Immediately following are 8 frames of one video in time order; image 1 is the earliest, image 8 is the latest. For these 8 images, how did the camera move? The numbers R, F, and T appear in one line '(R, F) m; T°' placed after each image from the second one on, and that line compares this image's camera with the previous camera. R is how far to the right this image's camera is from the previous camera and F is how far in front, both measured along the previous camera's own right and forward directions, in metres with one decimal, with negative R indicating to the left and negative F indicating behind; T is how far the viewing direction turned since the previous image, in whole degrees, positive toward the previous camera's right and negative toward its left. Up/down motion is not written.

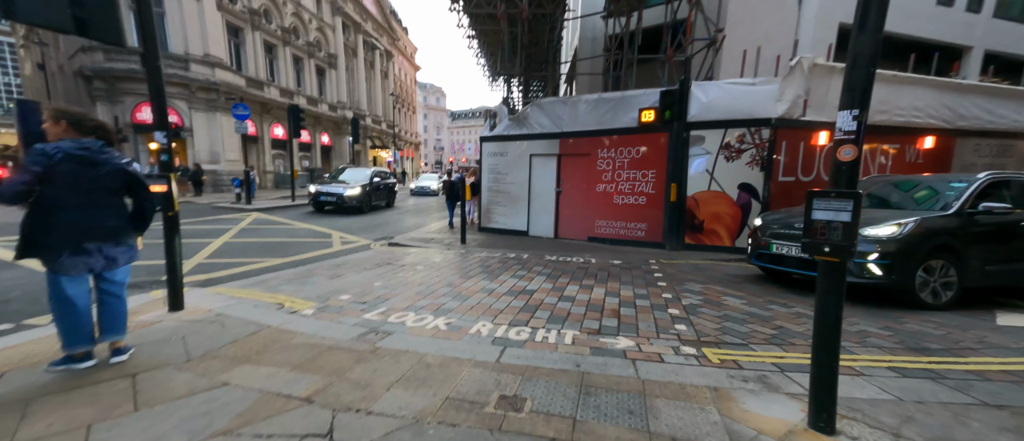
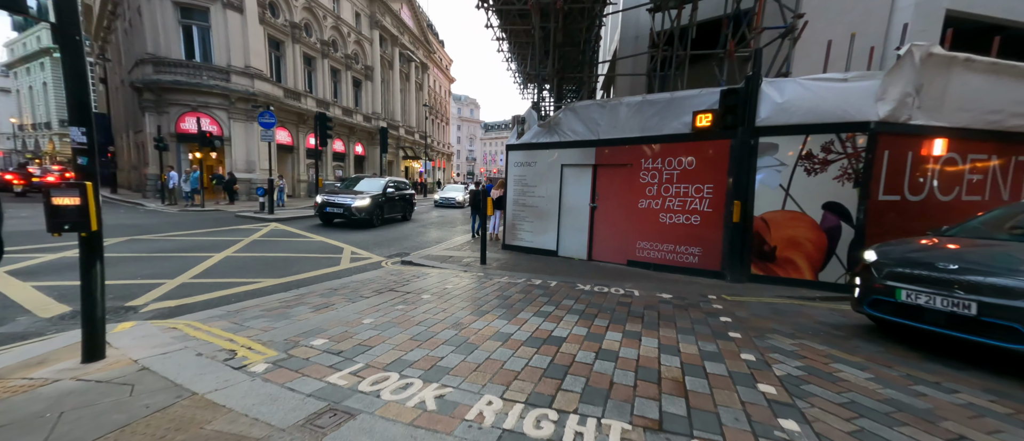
(+0.1, +1.0) m; -5°
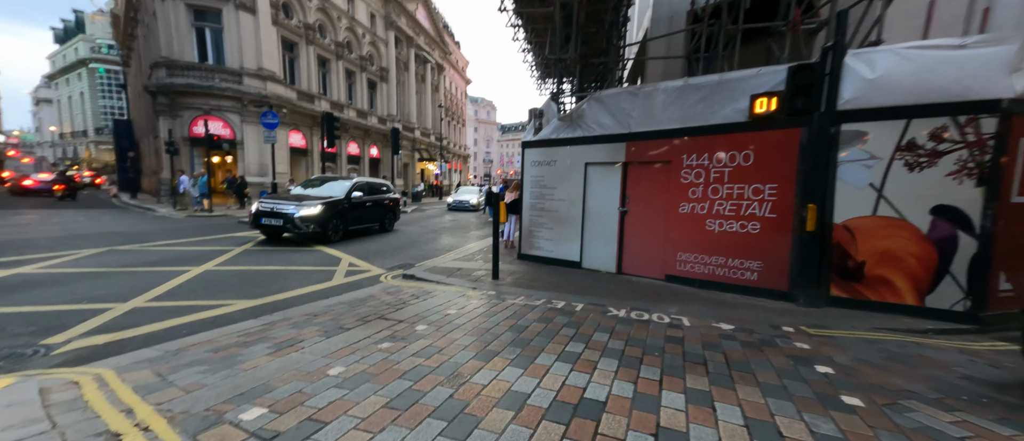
(0.0, +1.0) m; -3°
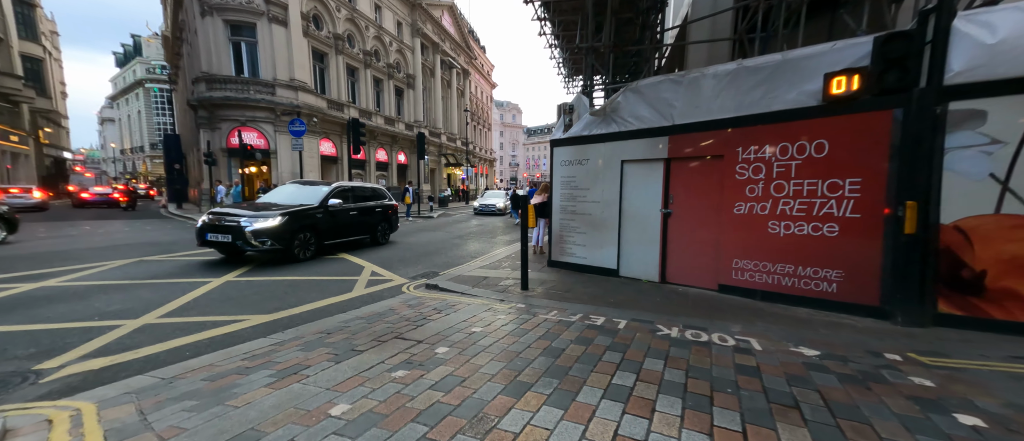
(0.0, +0.5) m; -4°
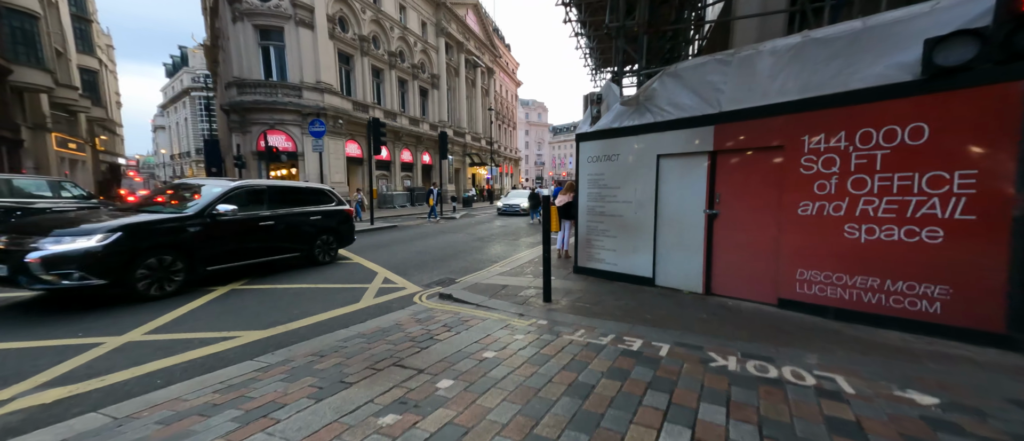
(+0.1, +0.6) m; -4°
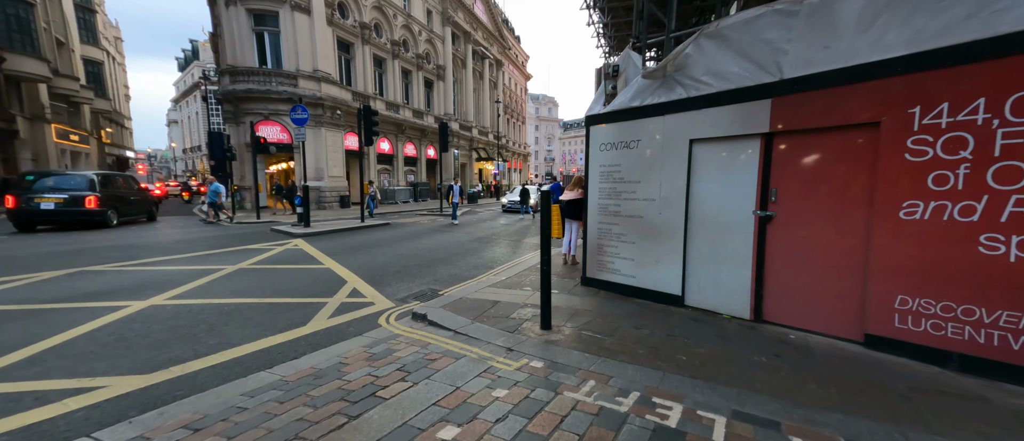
(+0.2, +1.2) m; -1°
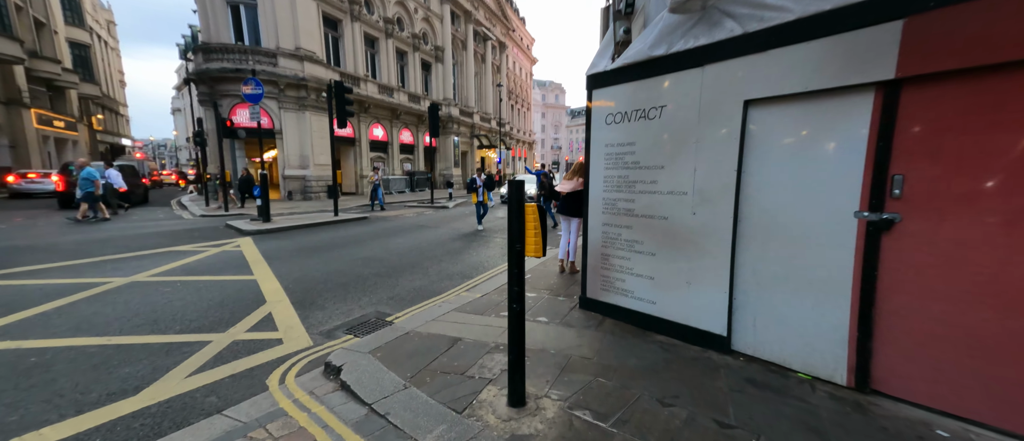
(+0.4, +1.6) m; -1°
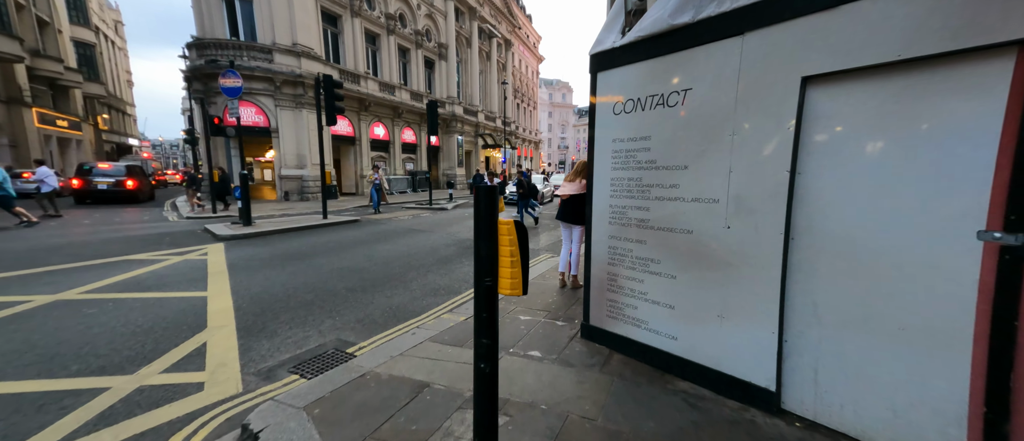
(+0.2, +0.8) m; -1°
